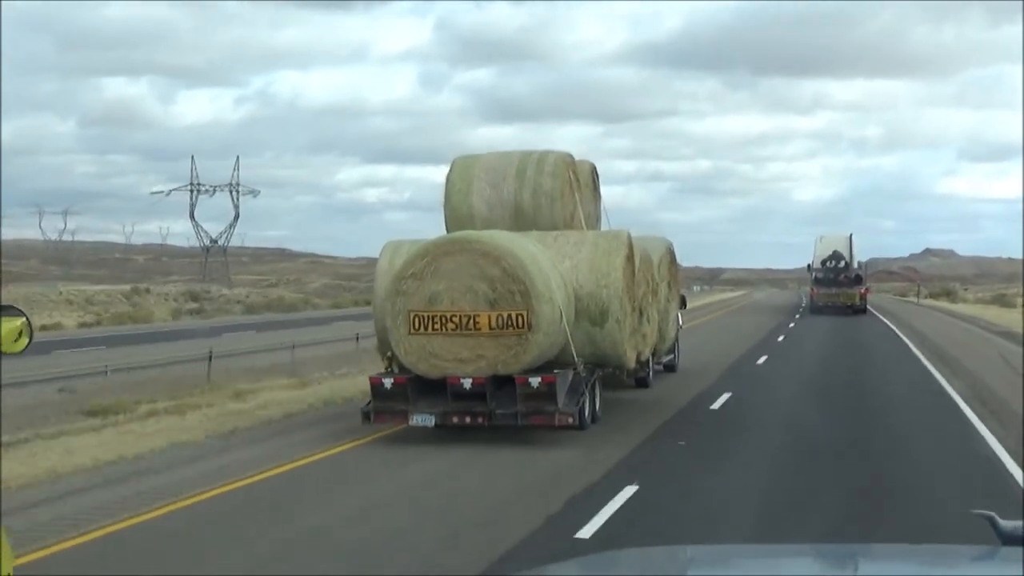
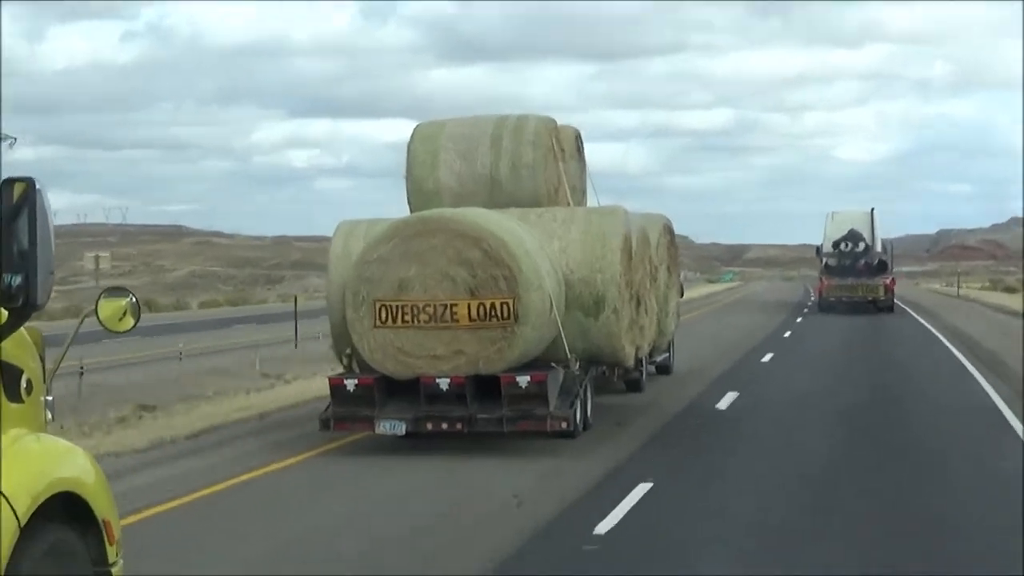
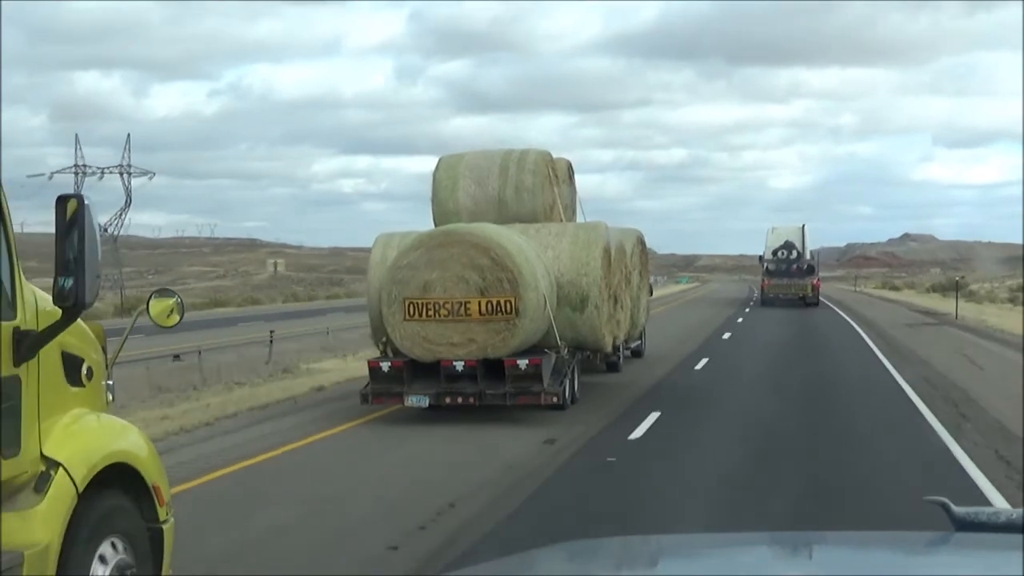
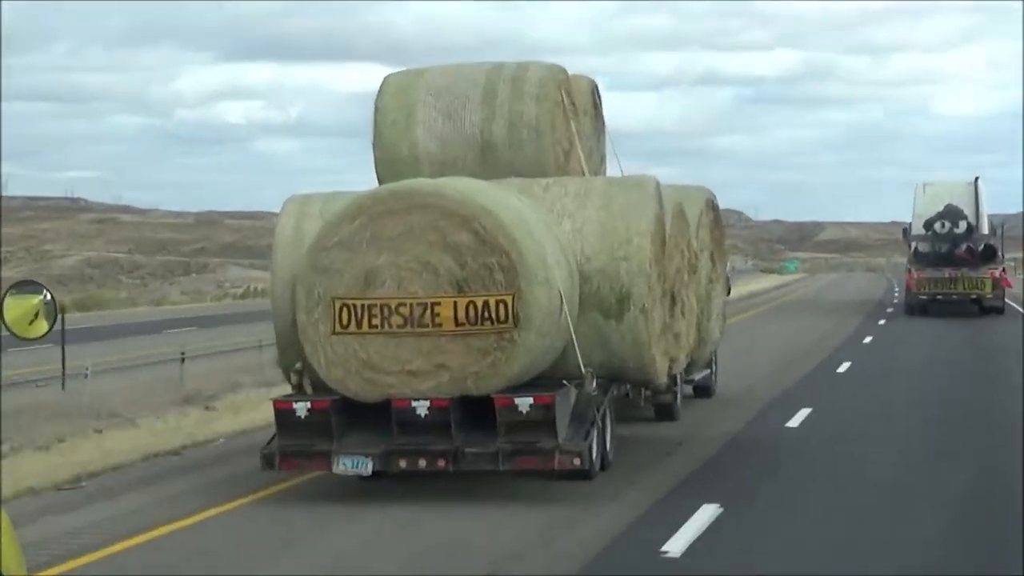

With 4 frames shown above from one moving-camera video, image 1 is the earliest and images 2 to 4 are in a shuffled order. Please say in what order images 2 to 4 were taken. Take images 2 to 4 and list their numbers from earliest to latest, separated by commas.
3, 2, 4
